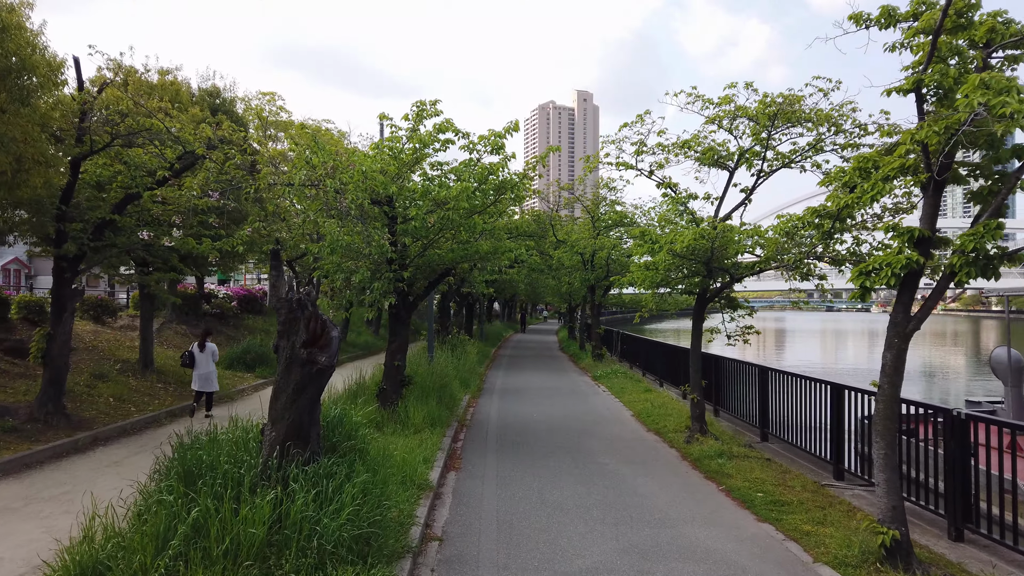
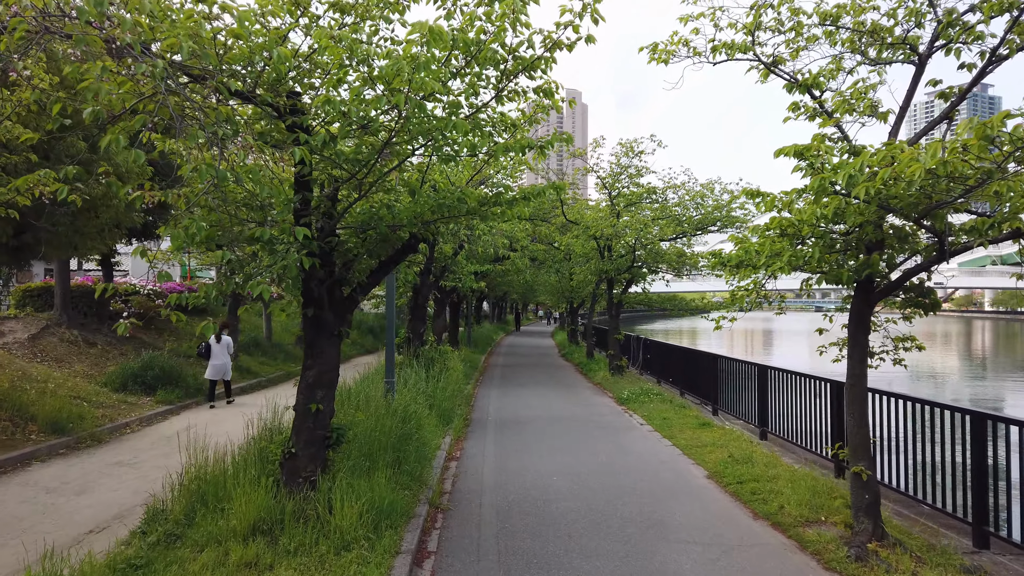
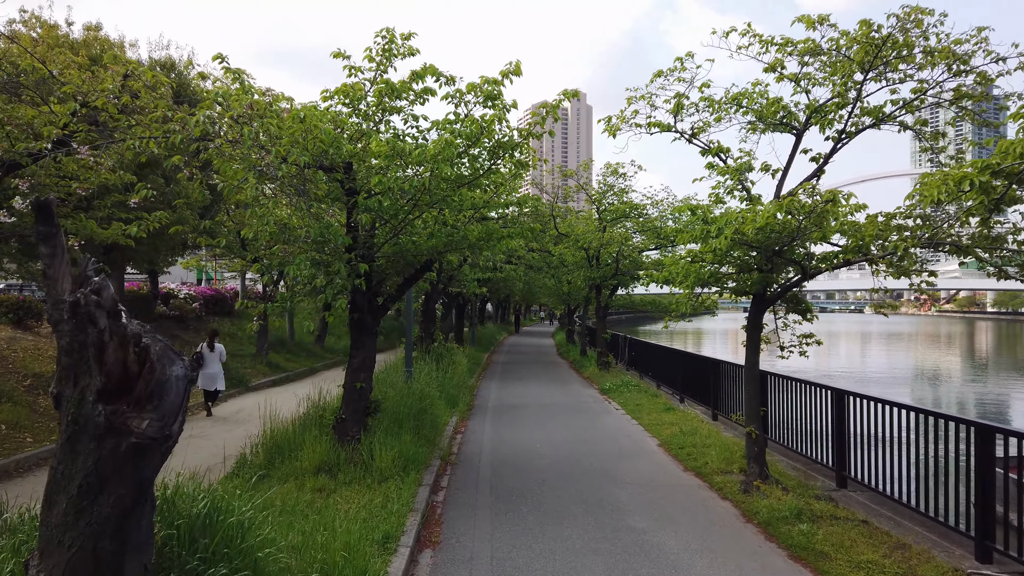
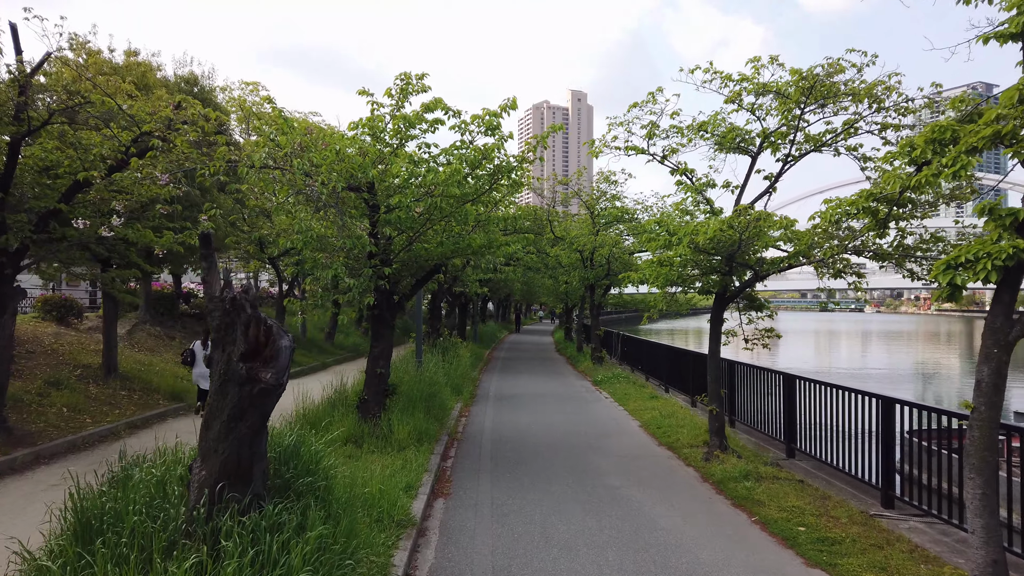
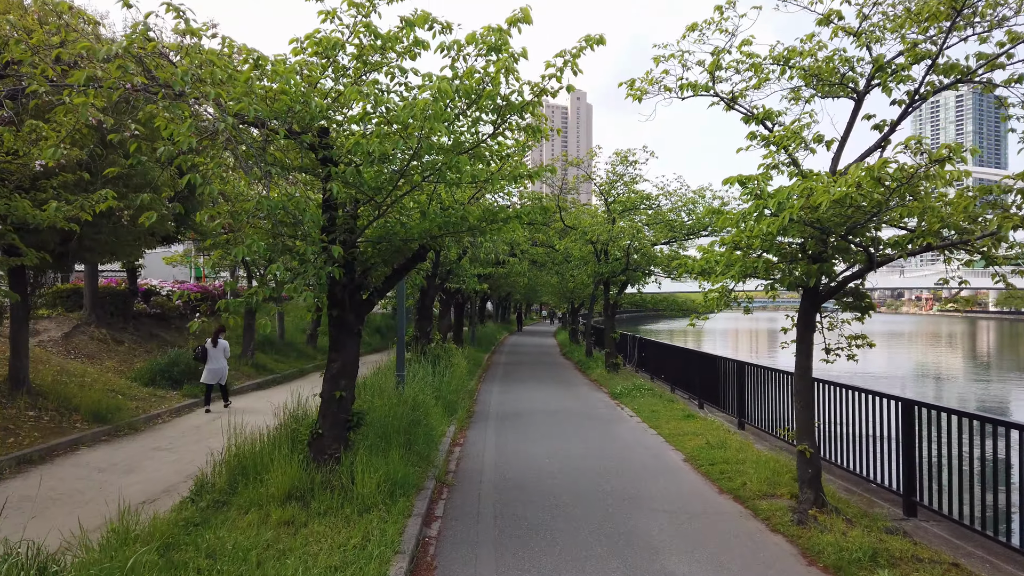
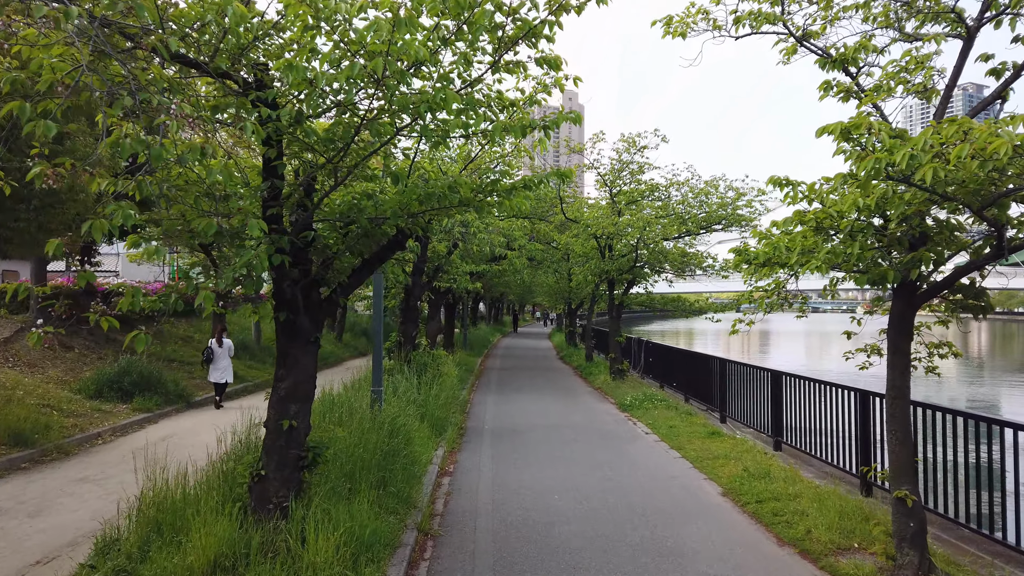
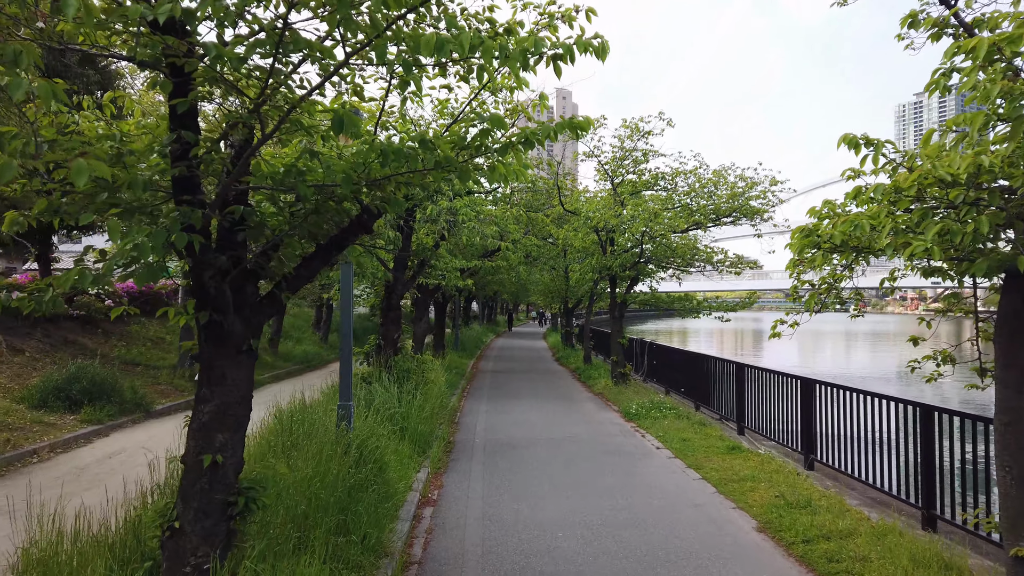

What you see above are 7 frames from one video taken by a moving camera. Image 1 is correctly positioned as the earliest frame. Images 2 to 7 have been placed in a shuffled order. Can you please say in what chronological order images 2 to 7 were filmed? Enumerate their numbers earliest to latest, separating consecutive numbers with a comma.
4, 3, 5, 2, 6, 7
